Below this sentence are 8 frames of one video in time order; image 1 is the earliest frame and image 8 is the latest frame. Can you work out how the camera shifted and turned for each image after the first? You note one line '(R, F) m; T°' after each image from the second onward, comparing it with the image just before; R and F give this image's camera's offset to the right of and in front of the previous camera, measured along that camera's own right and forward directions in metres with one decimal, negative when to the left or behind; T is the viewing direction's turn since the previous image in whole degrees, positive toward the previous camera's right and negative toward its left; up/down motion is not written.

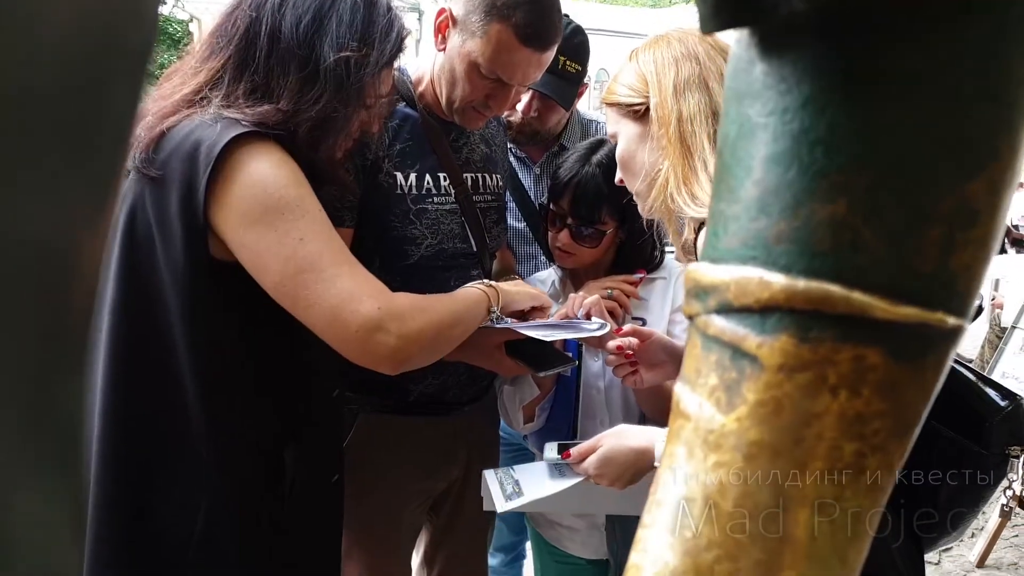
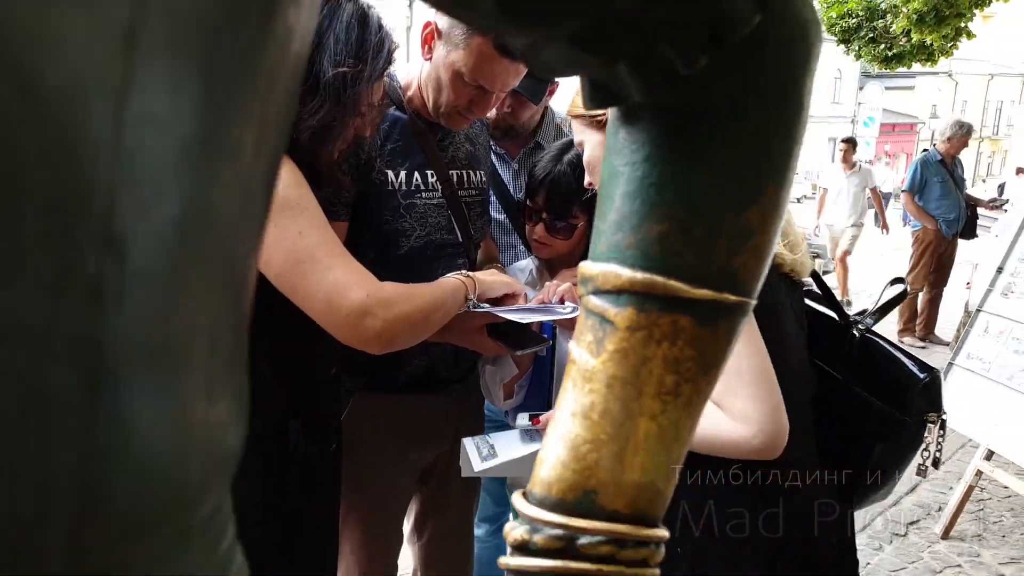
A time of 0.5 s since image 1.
(0.0, -0.2) m; +1°
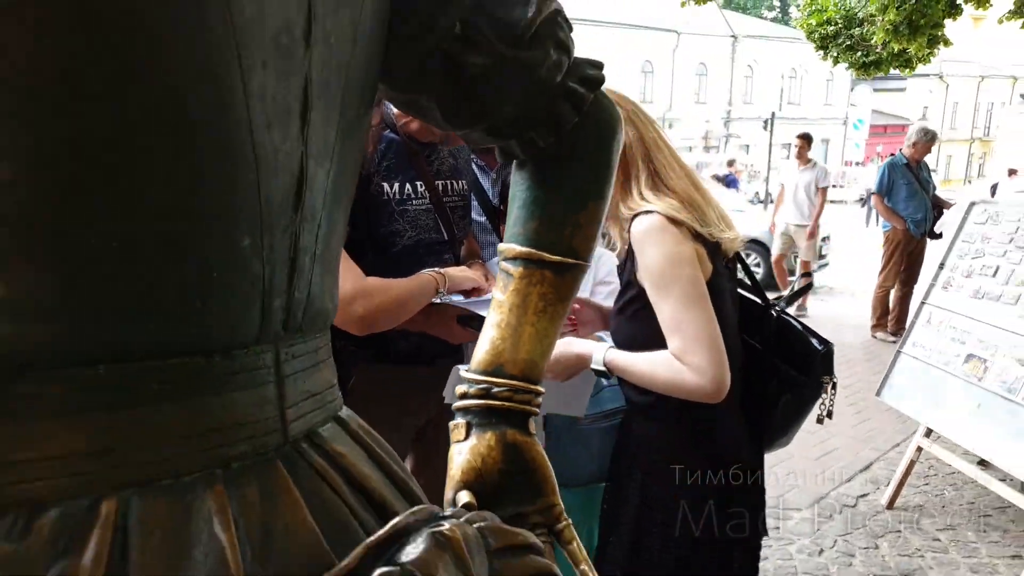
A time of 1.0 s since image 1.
(+0.1, -0.5) m; 0°
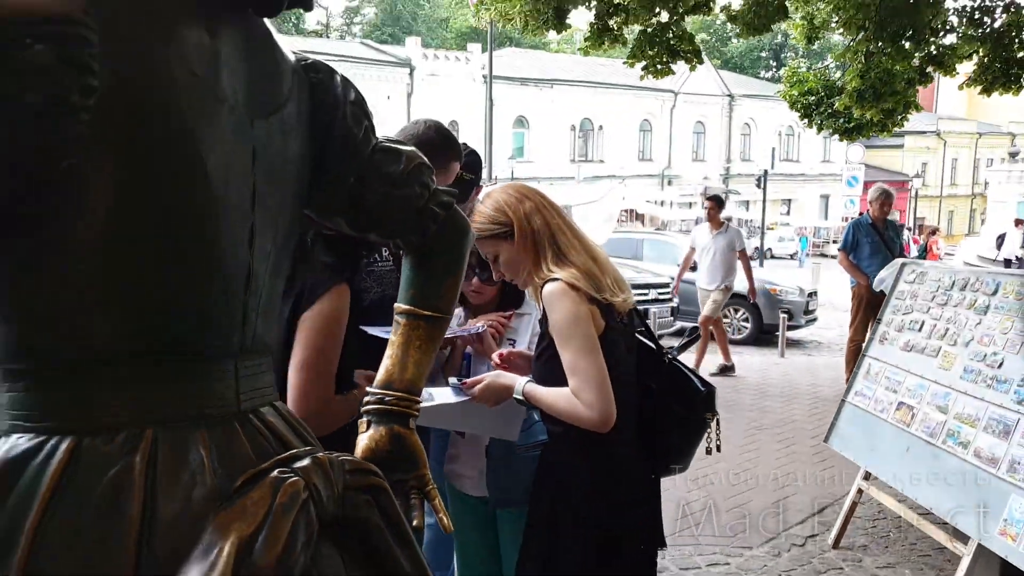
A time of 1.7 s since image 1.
(+0.2, -0.5) m; 0°
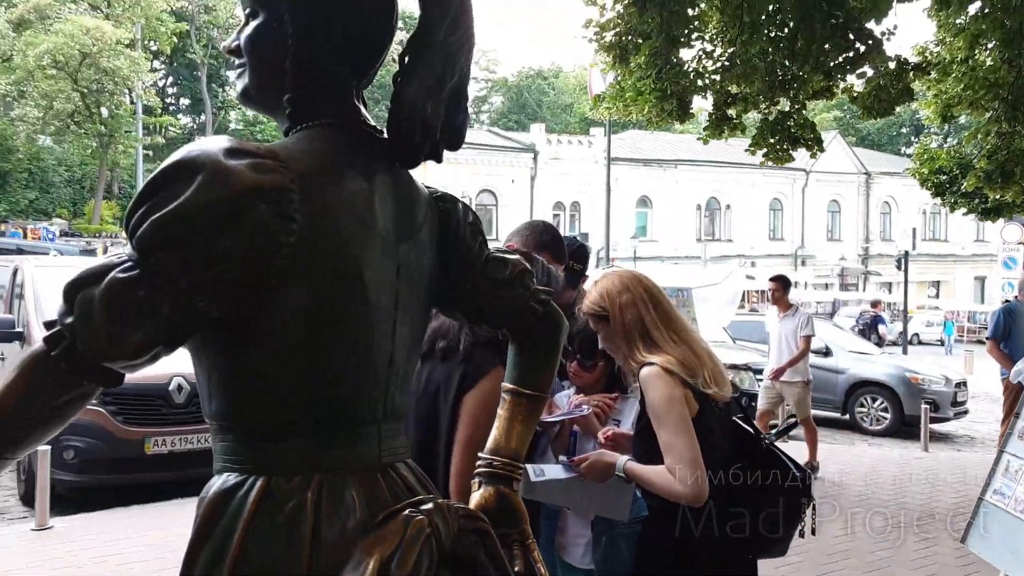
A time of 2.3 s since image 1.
(+0.1, -0.3) m; -9°
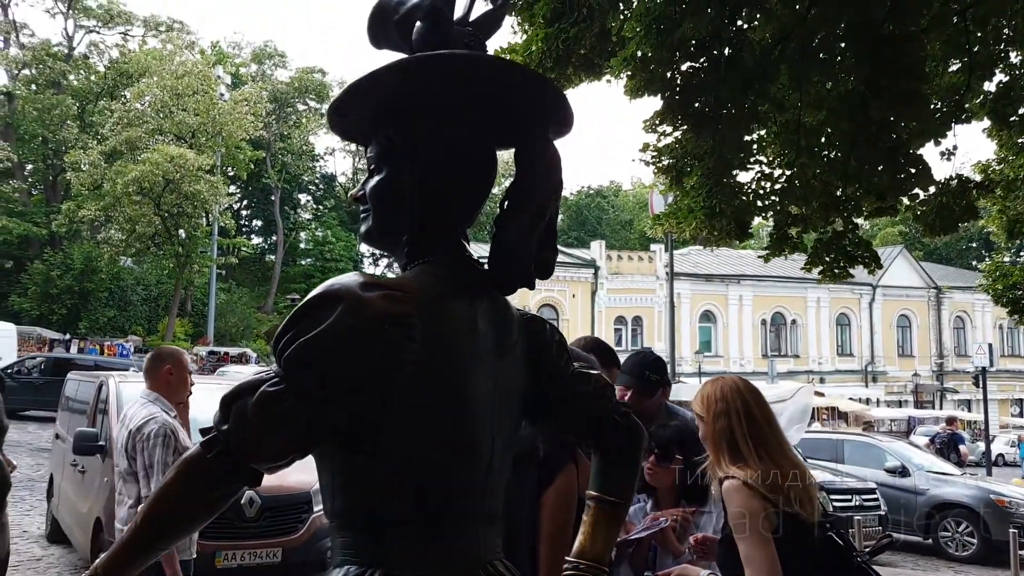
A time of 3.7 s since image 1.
(-0.1, -0.2) m; -4°
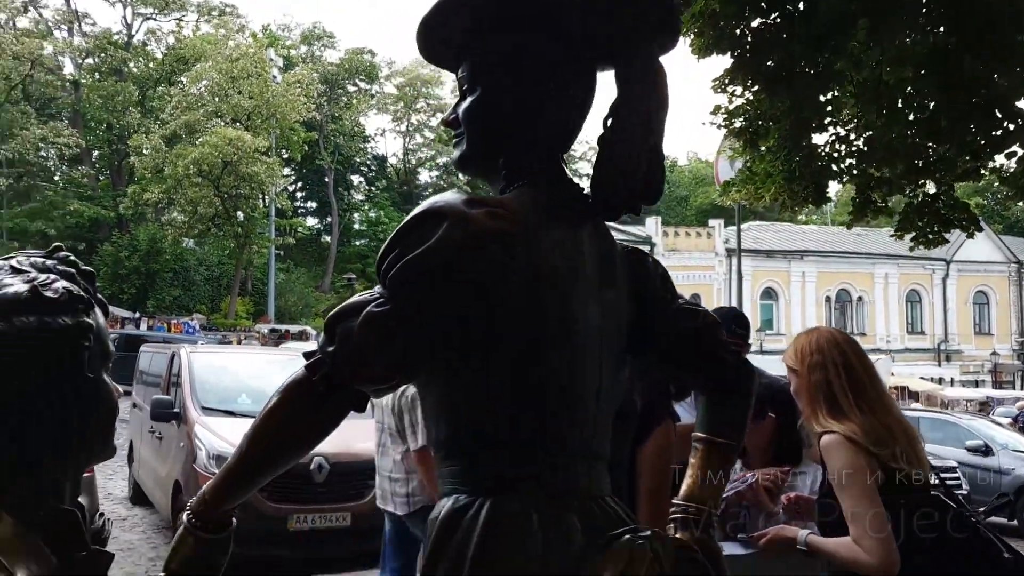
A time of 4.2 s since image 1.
(-0.1, +0.1) m; -4°
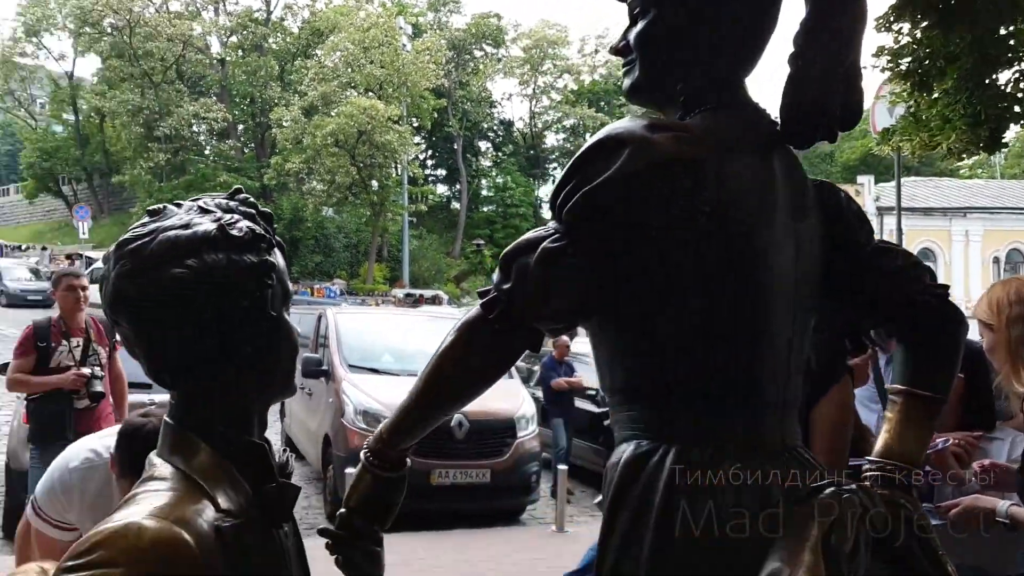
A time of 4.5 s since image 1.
(-0.1, +0.1) m; -9°
